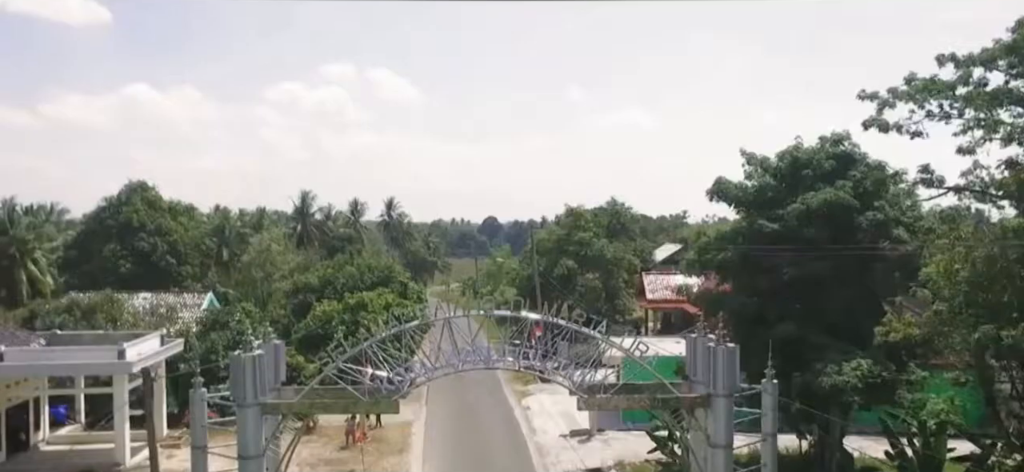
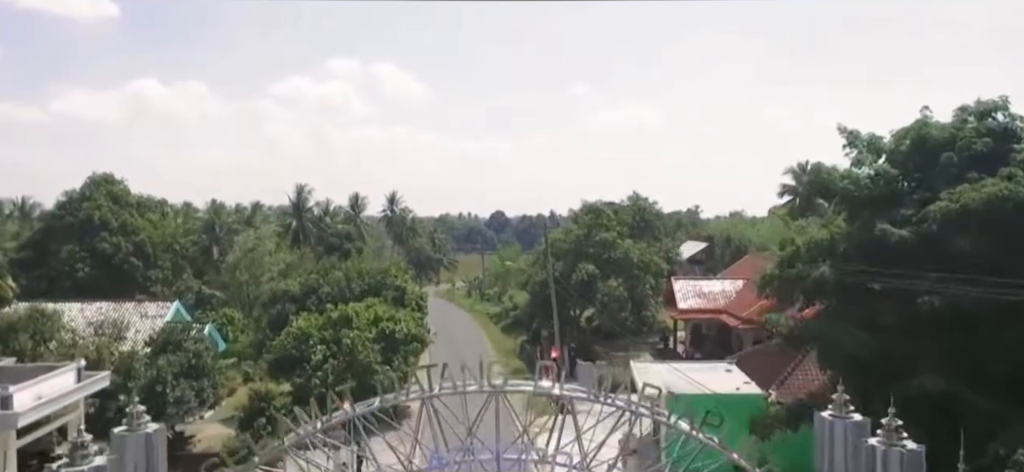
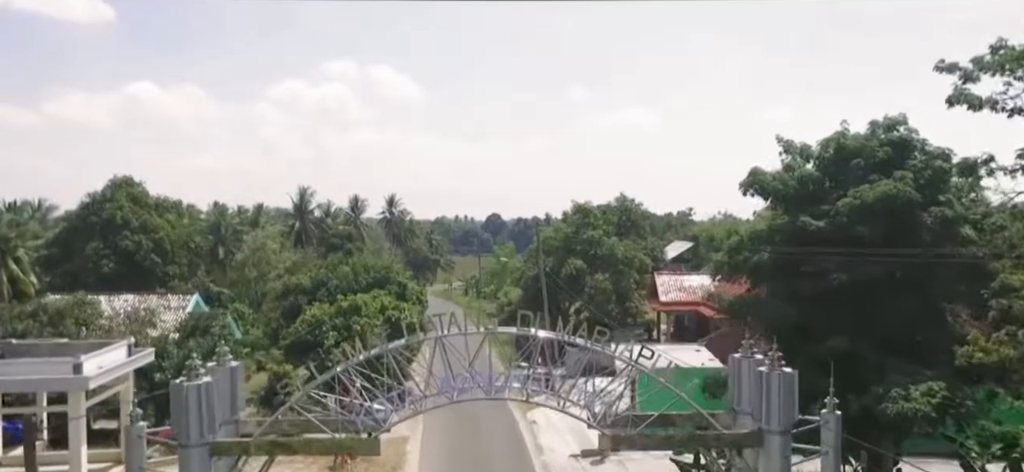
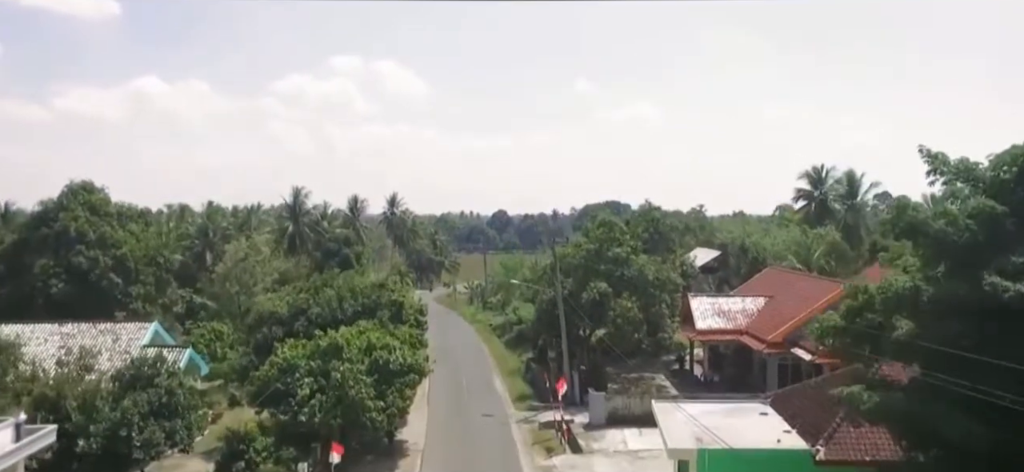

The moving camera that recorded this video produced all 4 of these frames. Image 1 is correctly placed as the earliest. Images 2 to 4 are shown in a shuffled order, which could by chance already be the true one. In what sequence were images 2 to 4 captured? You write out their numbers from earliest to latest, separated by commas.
3, 2, 4
